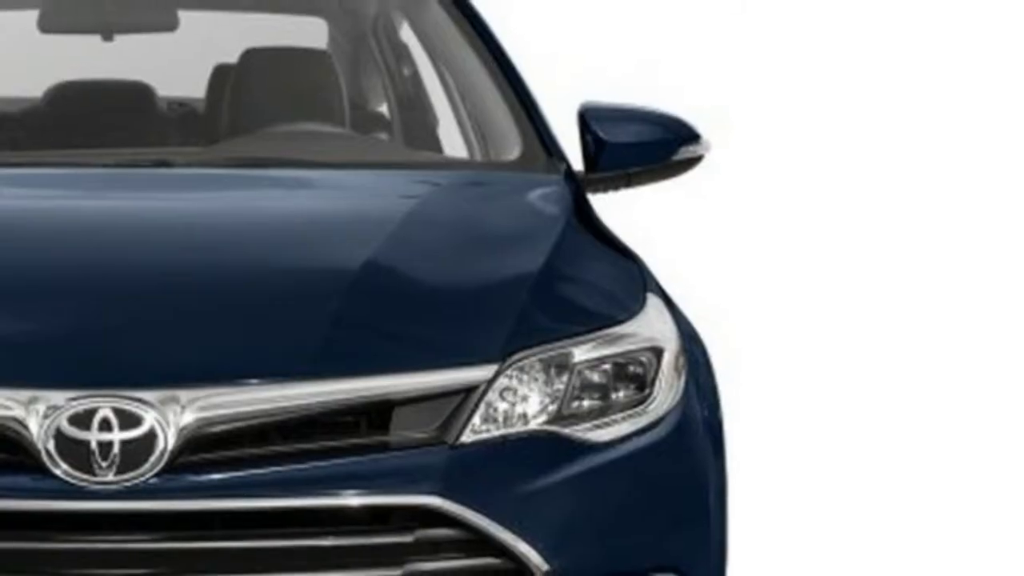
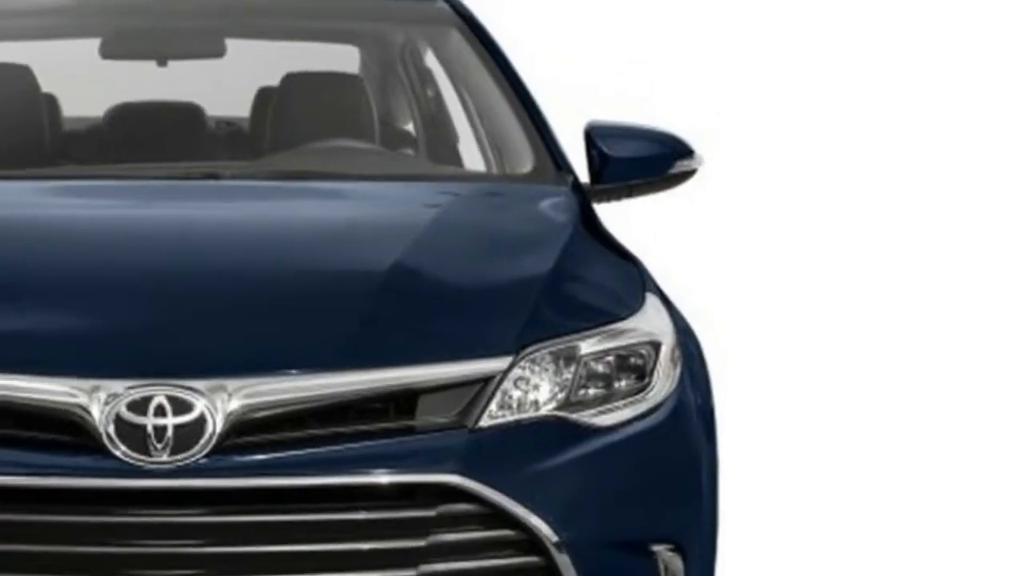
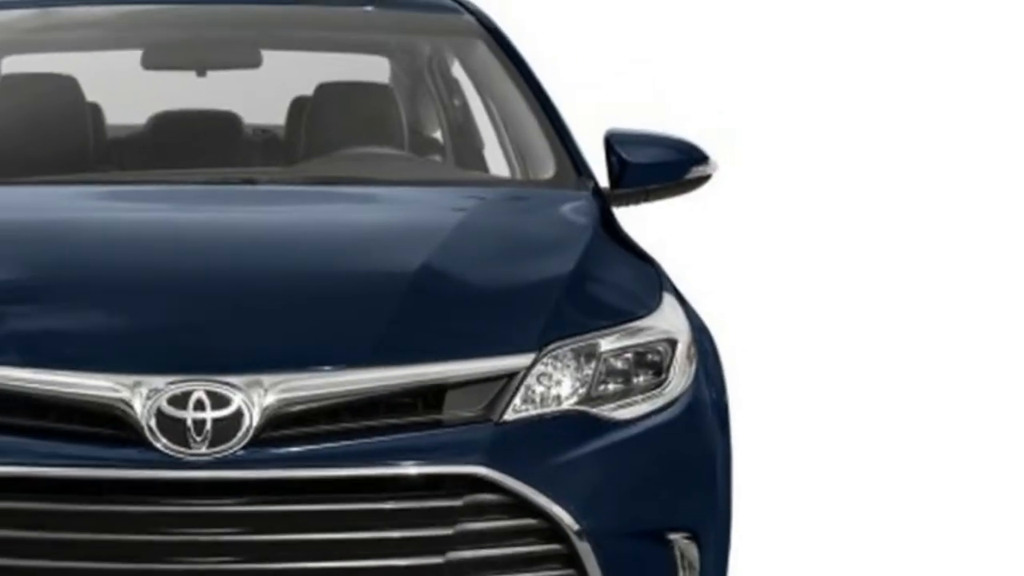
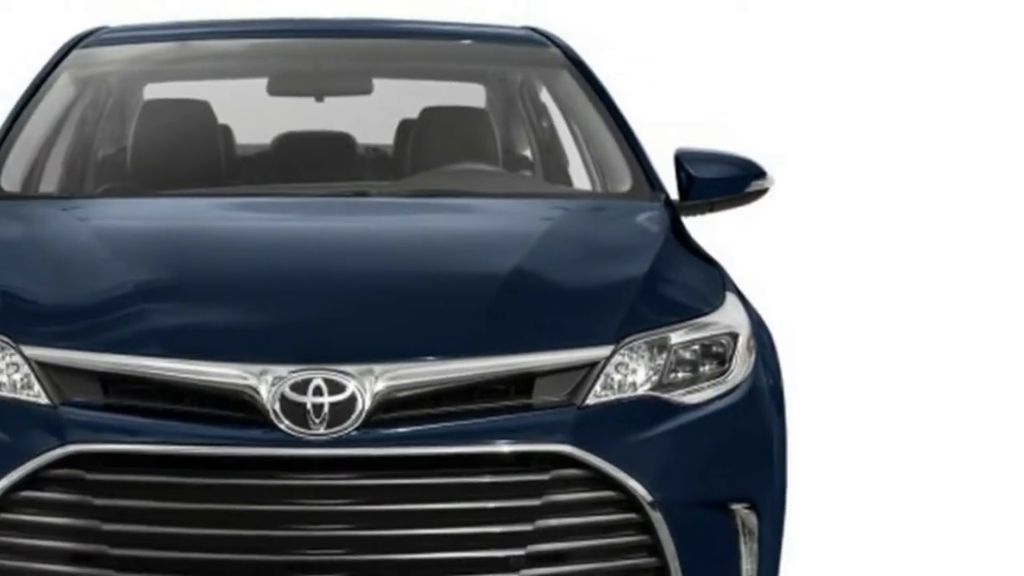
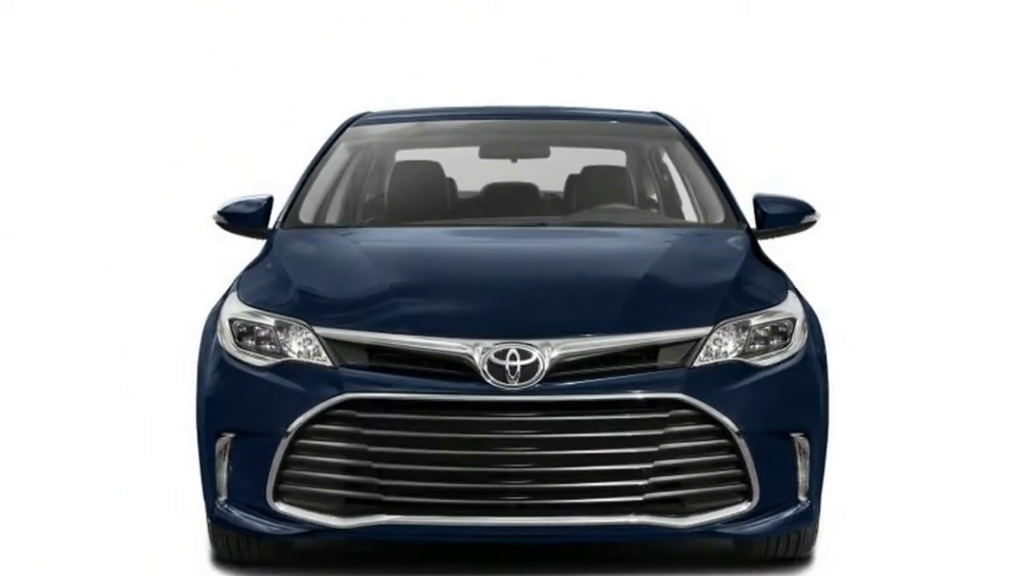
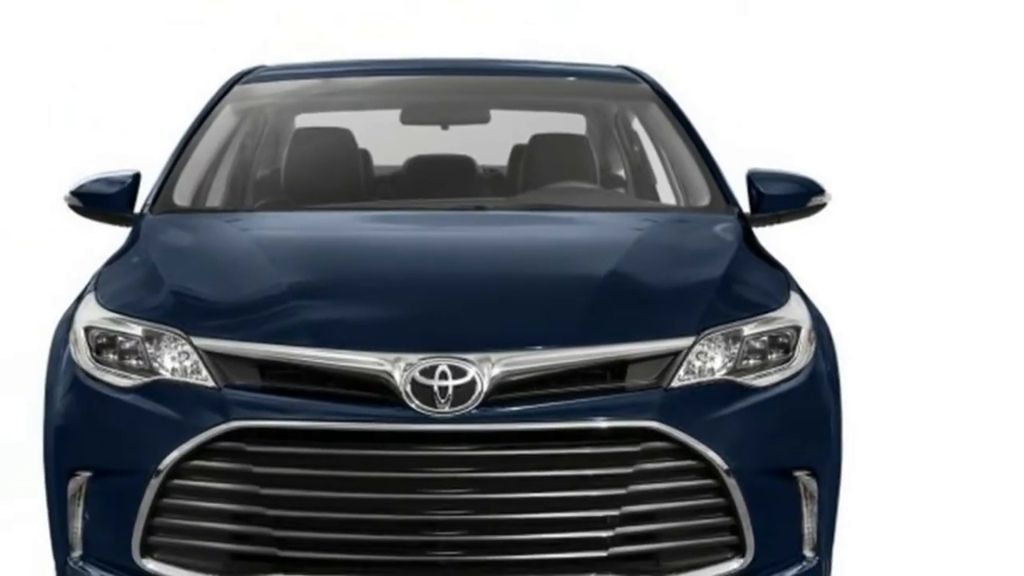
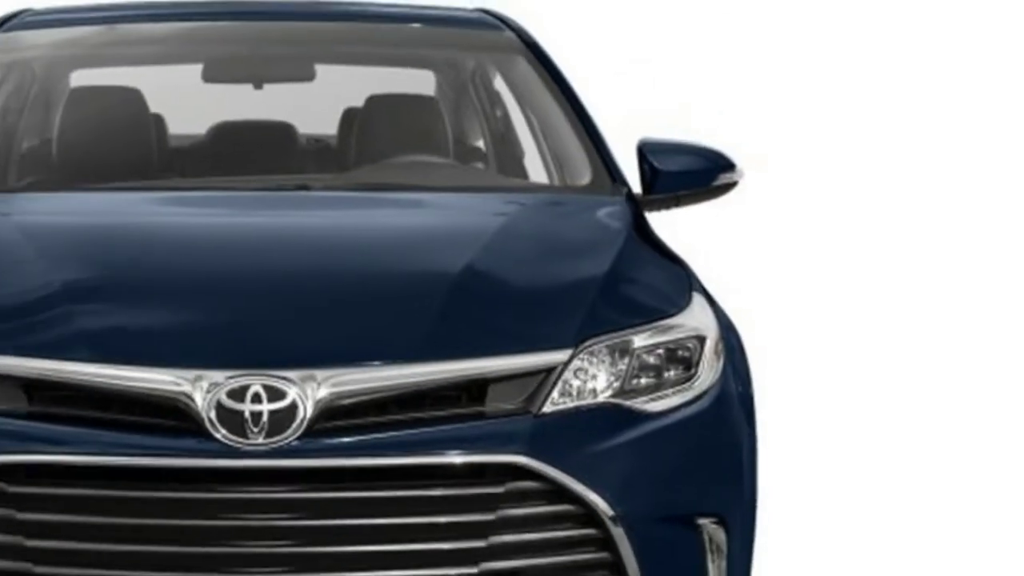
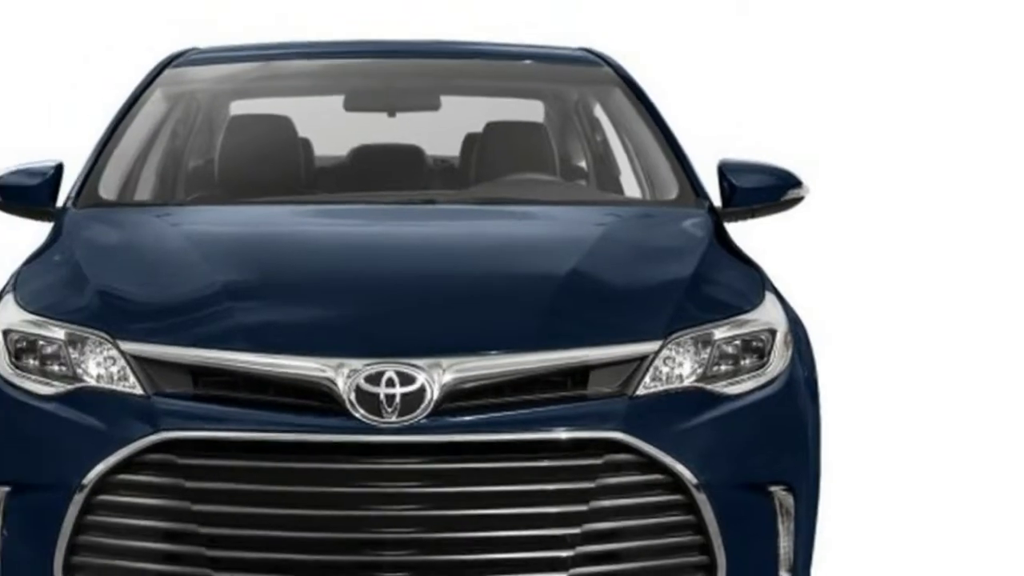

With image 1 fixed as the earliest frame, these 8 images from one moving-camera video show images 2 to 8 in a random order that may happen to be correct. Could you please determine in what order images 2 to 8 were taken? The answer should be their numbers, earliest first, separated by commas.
2, 3, 7, 4, 8, 6, 5
